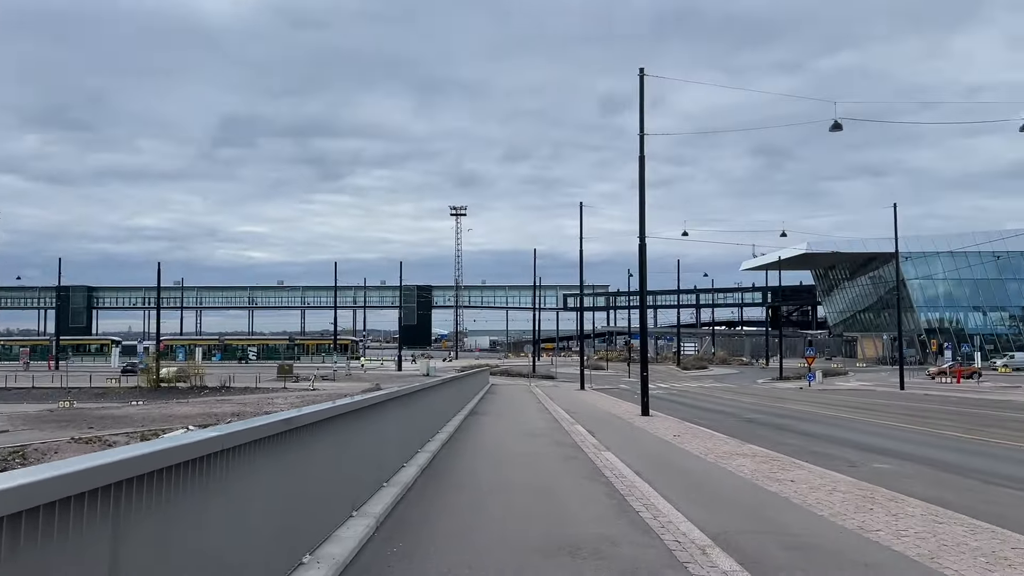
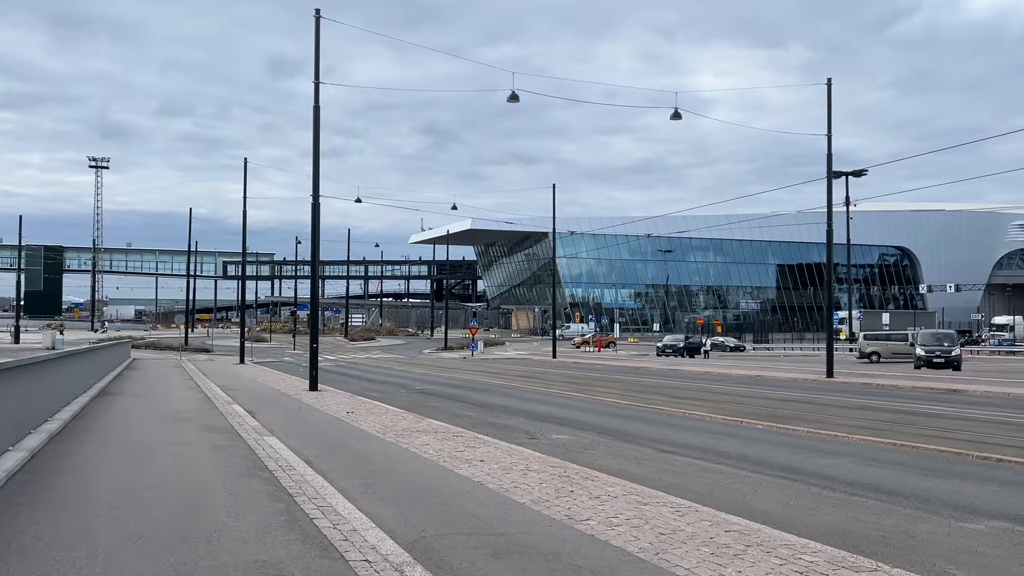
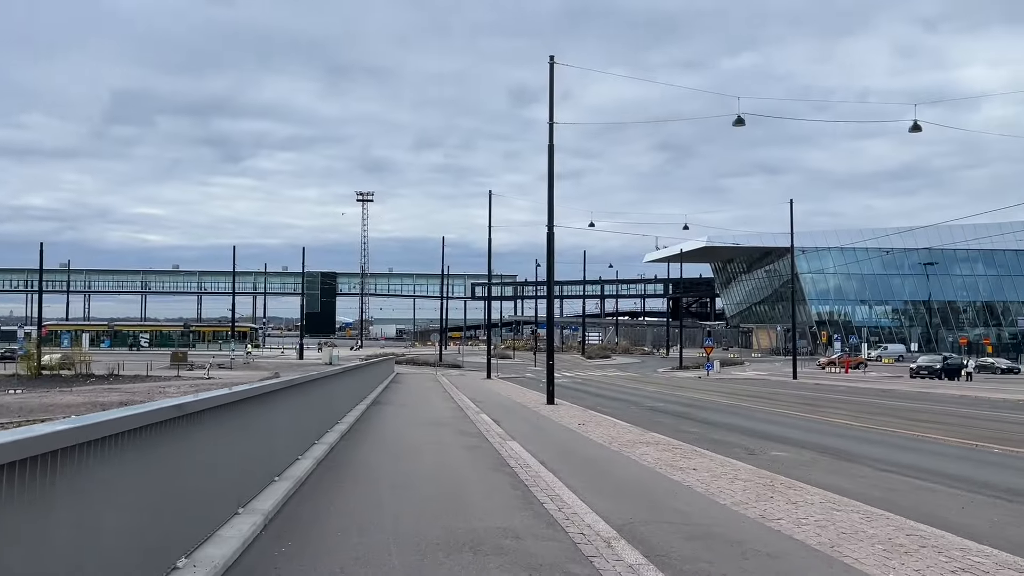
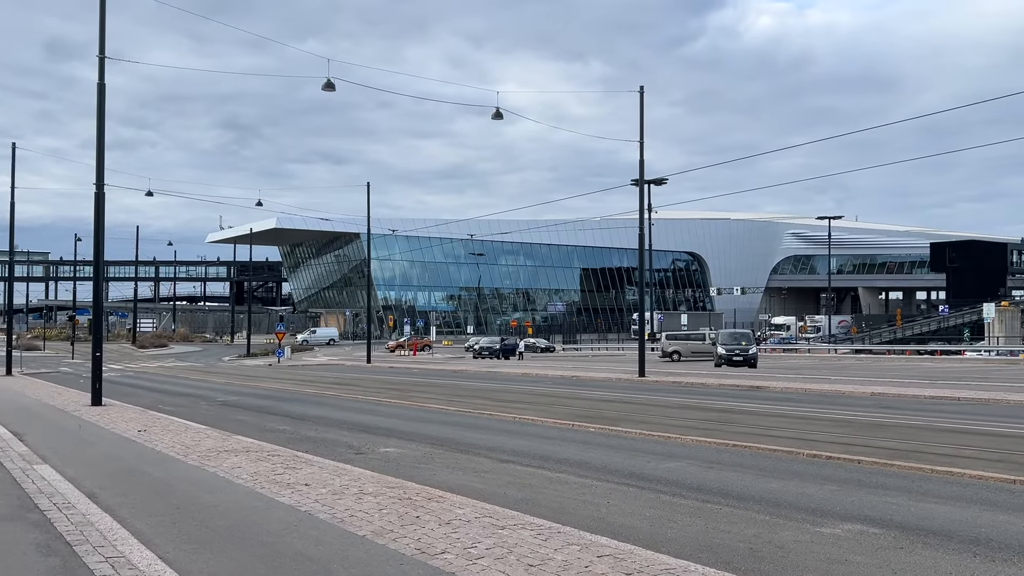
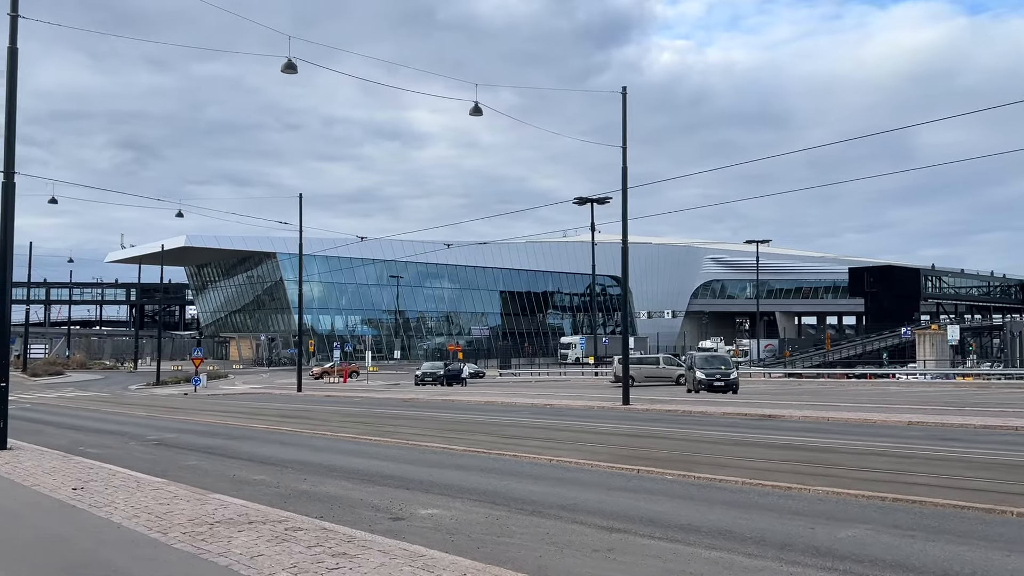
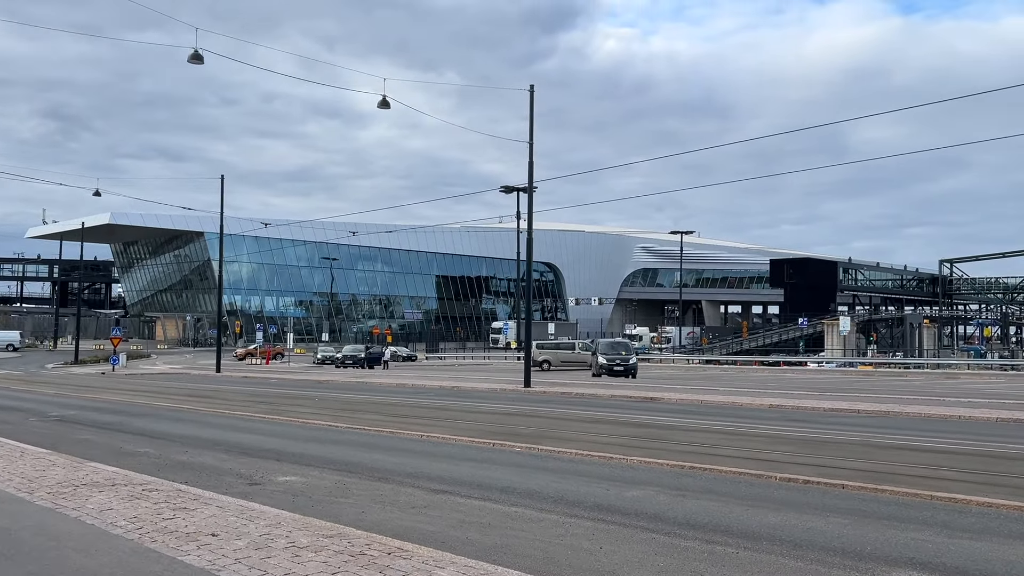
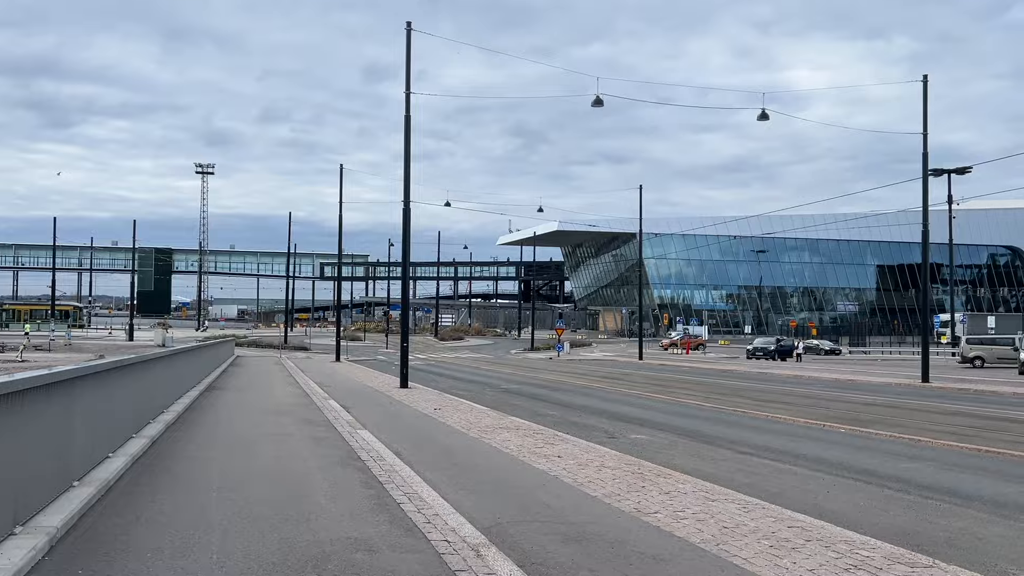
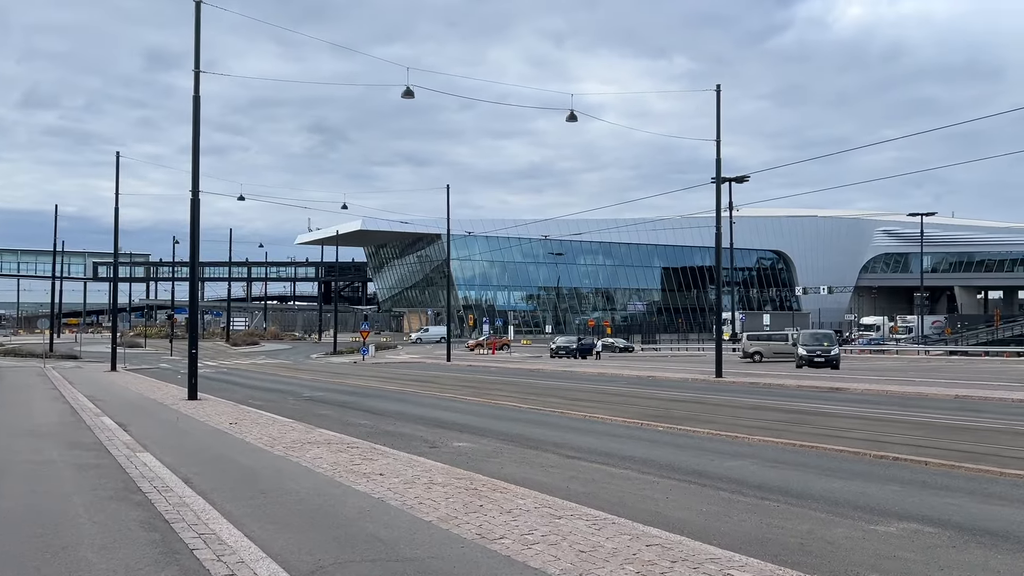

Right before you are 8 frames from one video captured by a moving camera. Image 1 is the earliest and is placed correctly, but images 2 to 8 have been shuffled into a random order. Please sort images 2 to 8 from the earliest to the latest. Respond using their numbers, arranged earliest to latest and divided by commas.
3, 7, 2, 8, 4, 6, 5
